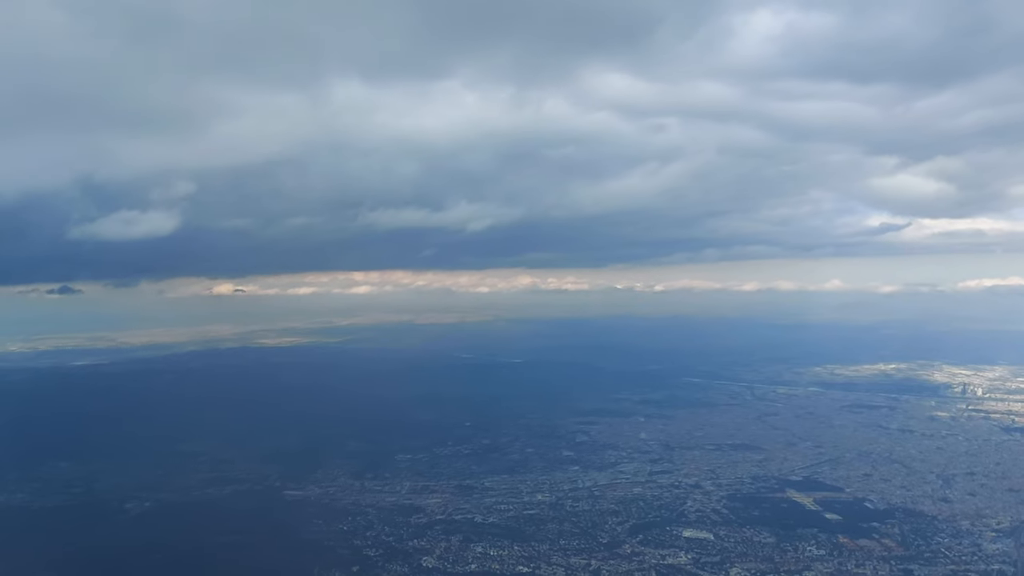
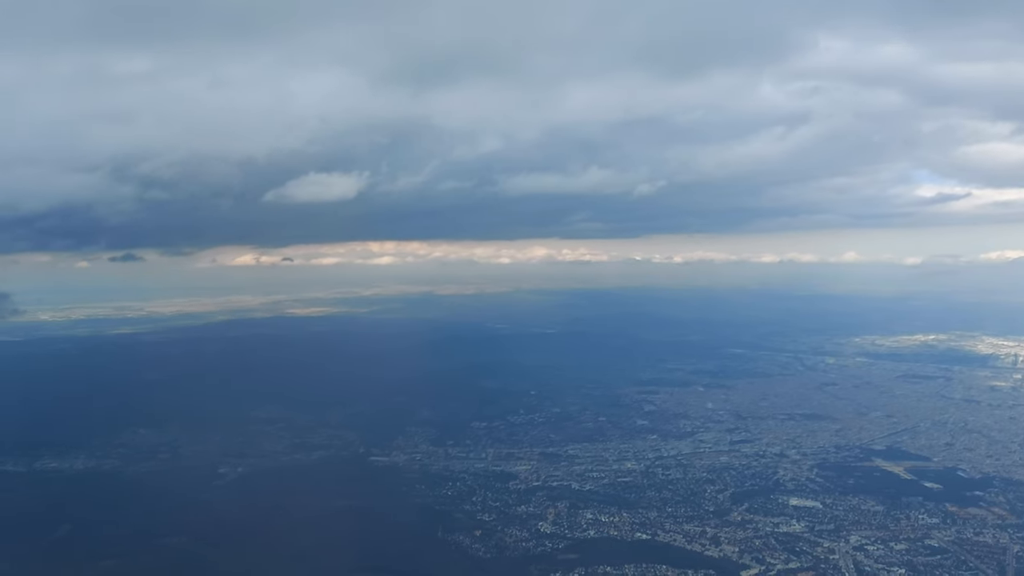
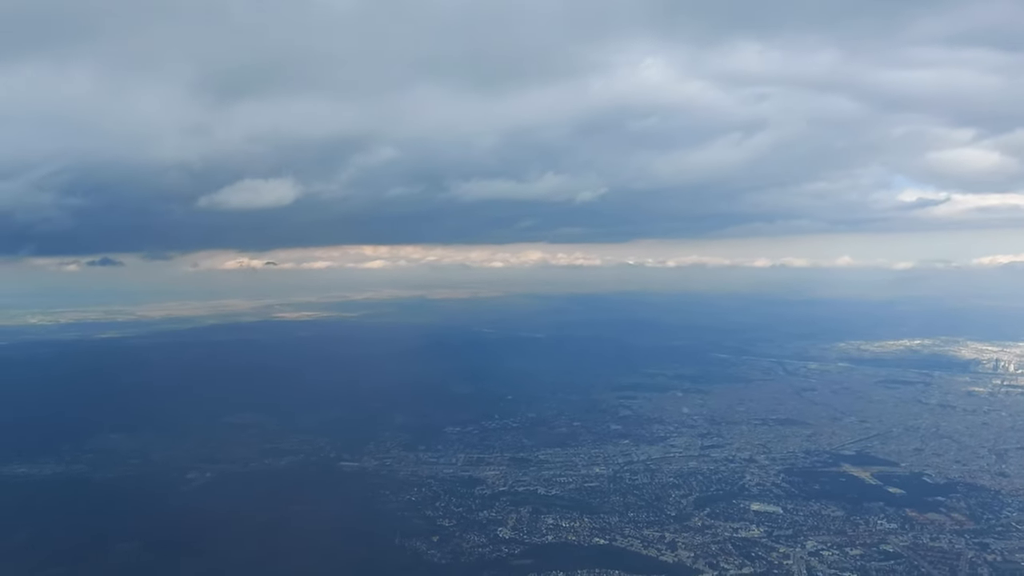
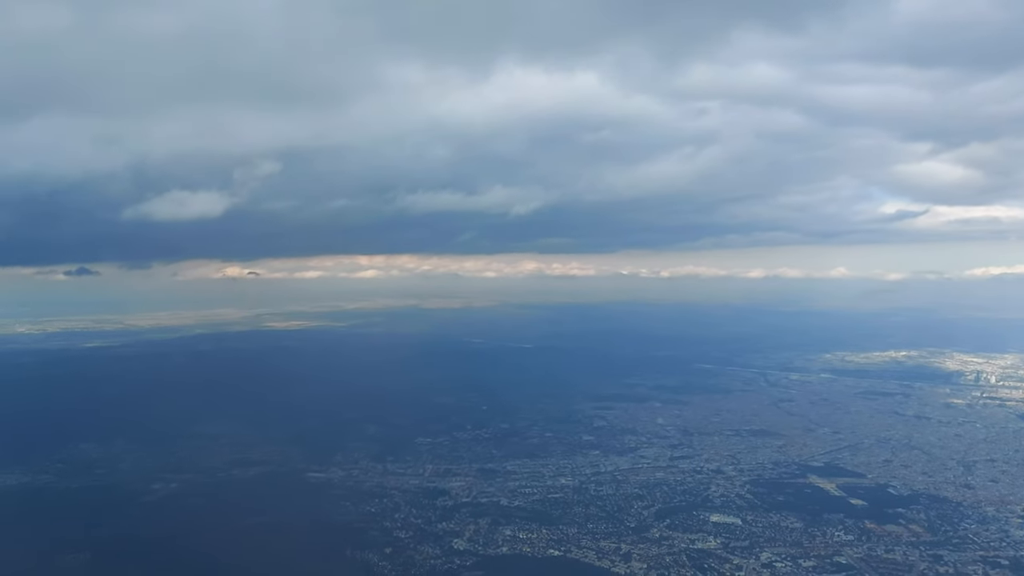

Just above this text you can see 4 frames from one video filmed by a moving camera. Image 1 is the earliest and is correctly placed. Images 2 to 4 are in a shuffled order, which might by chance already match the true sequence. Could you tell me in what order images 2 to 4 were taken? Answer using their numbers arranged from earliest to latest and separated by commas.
4, 3, 2
